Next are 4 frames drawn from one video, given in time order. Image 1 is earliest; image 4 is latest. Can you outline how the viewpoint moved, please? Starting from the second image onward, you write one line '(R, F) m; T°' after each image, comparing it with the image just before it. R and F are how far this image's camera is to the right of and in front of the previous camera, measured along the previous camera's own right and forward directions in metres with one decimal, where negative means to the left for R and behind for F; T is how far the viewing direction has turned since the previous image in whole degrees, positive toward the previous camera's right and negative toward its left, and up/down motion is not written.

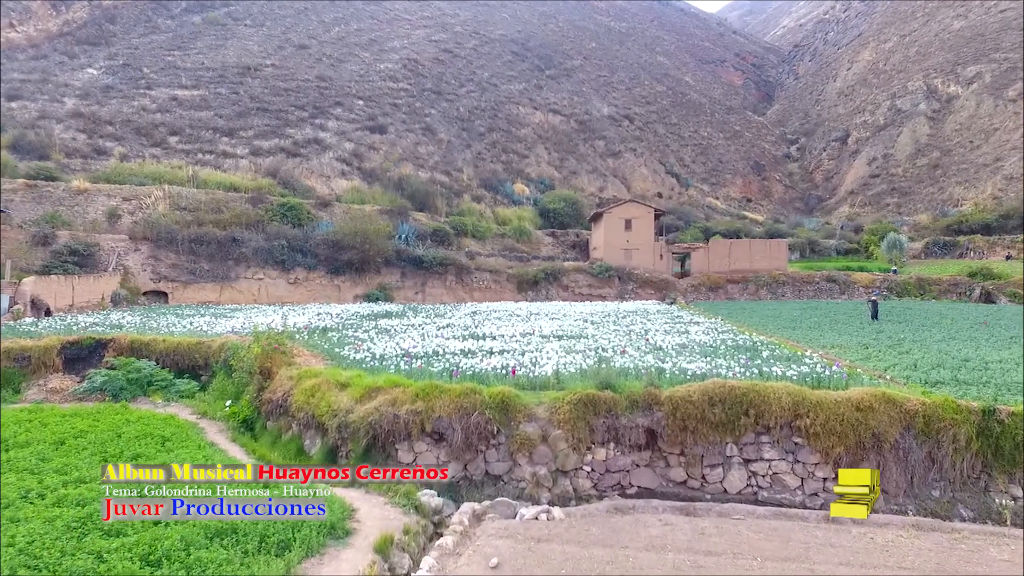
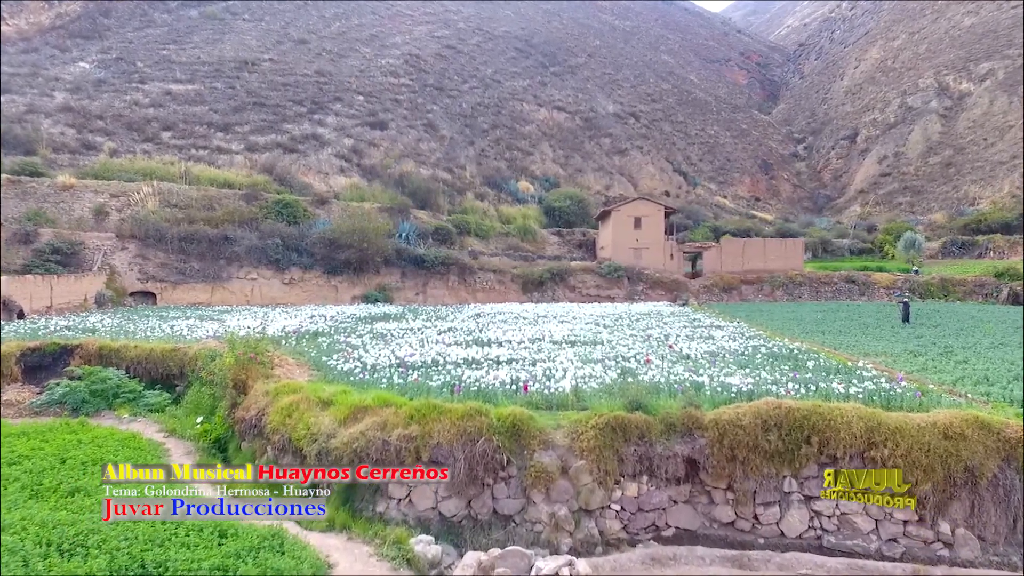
(-0.1, +1.0) m; 0°
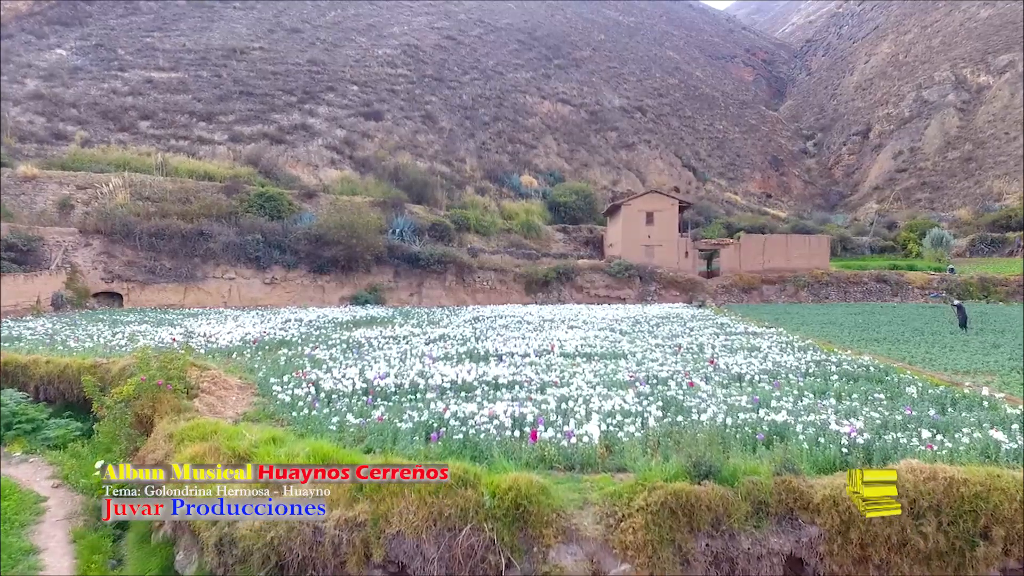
(0.0, +1.8) m; 0°
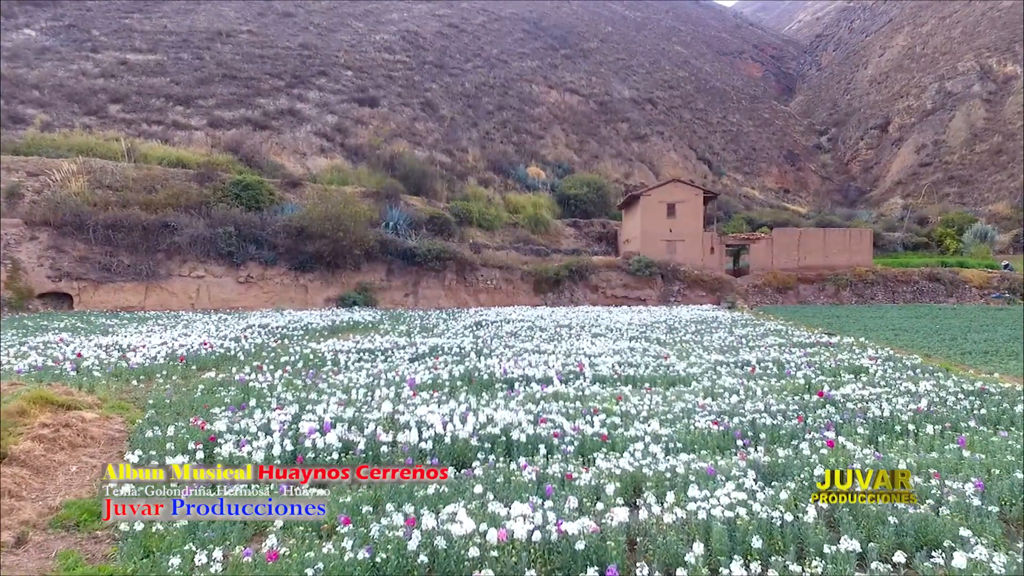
(-0.1, +2.4) m; 0°
